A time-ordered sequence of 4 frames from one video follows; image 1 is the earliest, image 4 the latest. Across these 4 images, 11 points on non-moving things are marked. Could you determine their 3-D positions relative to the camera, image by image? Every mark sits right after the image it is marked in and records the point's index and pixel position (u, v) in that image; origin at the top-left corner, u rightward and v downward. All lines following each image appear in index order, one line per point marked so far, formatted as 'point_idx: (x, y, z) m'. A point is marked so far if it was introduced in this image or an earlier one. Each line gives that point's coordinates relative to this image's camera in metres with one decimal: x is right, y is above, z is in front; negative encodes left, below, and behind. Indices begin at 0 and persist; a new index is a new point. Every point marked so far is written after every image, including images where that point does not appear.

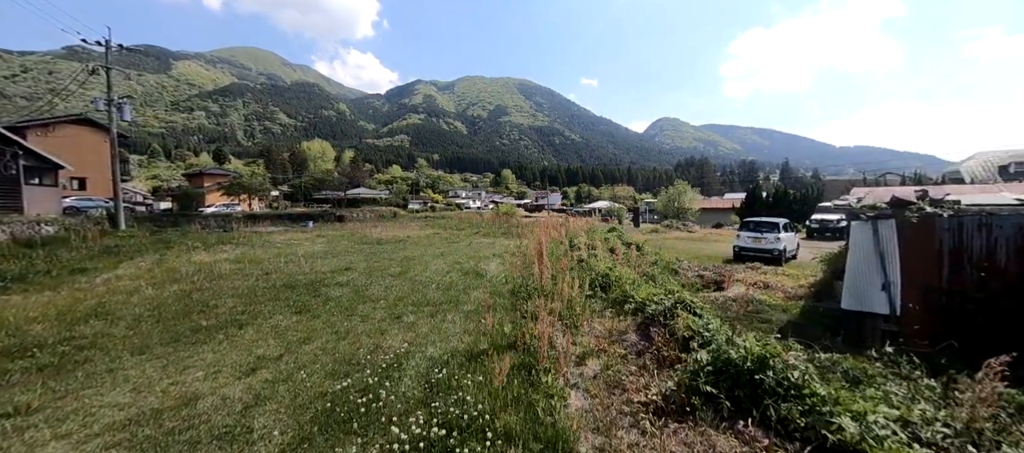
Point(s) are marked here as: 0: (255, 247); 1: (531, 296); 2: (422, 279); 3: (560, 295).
0: (-9.7, -0.8, +13.0) m
1: (+0.3, -1.0, +4.9) m
2: (-1.8, -1.1, +6.9) m
3: (+0.6, -0.9, +4.5) m
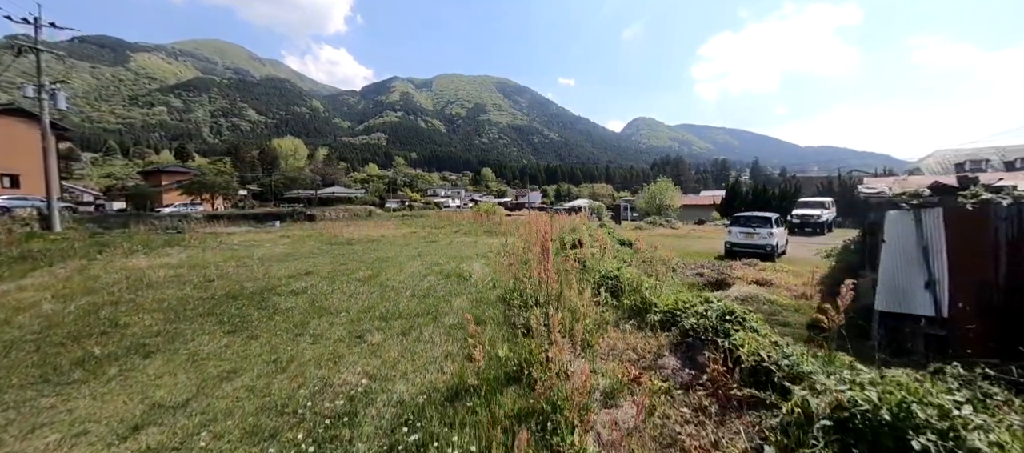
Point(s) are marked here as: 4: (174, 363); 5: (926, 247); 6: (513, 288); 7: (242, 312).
0: (-10.3, -0.8, +11.5) m
1: (+0.2, -0.9, +4.0) m
2: (-2.0, -1.0, +5.9) m
3: (+0.6, -0.8, +3.7) m
4: (-3.3, -1.3, +3.2) m
5: (+5.3, -0.3, +4.3) m
6: (0.0, -0.9, +4.9) m
7: (-3.7, -1.2, +4.6) m
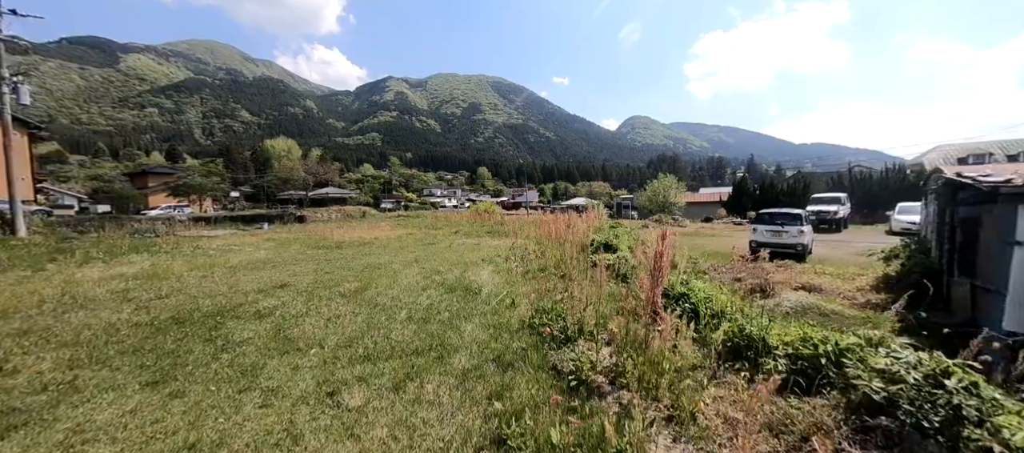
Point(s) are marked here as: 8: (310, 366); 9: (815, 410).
0: (-10.1, -0.9, +10.3) m
1: (+0.5, -0.9, +2.9) m
2: (-1.8, -1.0, +4.8) m
3: (+0.9, -0.9, +2.5) m
4: (-2.9, -1.4, +2.1) m
5: (+5.6, -0.2, +3.3) m
6: (+0.3, -0.9, +3.8) m
7: (-3.4, -1.2, +3.5) m
8: (-1.8, -1.2, +2.9) m
9: (+1.6, -1.0, +1.8) m
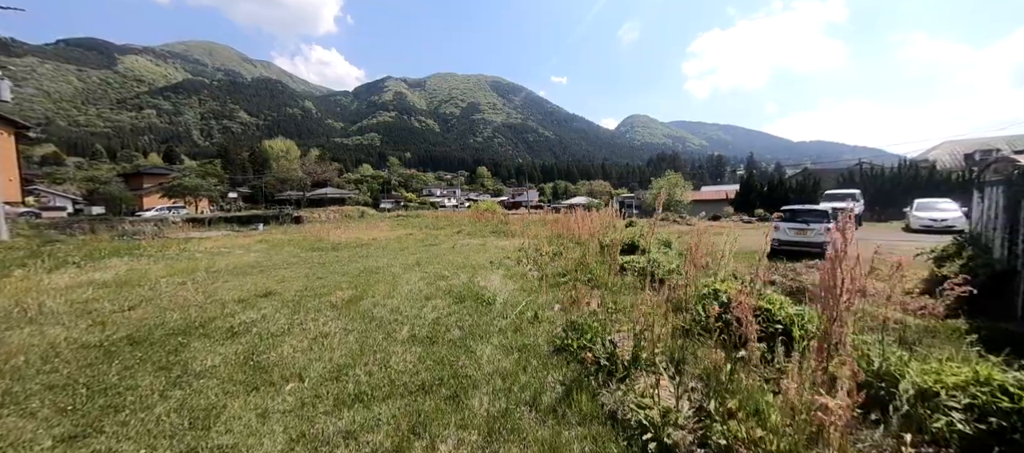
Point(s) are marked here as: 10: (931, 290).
0: (-9.8, -0.9, +9.5) m
1: (+0.7, -0.9, +2.1) m
2: (-1.5, -1.0, +4.1) m
3: (+1.1, -0.8, +1.8) m
4: (-2.7, -1.4, +1.4) m
5: (+5.8, -0.2, +2.6) m
6: (+0.5, -0.9, +3.1) m
7: (-3.2, -1.2, +2.8) m
8: (-1.5, -1.2, +2.2) m
9: (+1.8, -1.0, +1.1) m
10: (+7.6, -1.1, +6.1) m
